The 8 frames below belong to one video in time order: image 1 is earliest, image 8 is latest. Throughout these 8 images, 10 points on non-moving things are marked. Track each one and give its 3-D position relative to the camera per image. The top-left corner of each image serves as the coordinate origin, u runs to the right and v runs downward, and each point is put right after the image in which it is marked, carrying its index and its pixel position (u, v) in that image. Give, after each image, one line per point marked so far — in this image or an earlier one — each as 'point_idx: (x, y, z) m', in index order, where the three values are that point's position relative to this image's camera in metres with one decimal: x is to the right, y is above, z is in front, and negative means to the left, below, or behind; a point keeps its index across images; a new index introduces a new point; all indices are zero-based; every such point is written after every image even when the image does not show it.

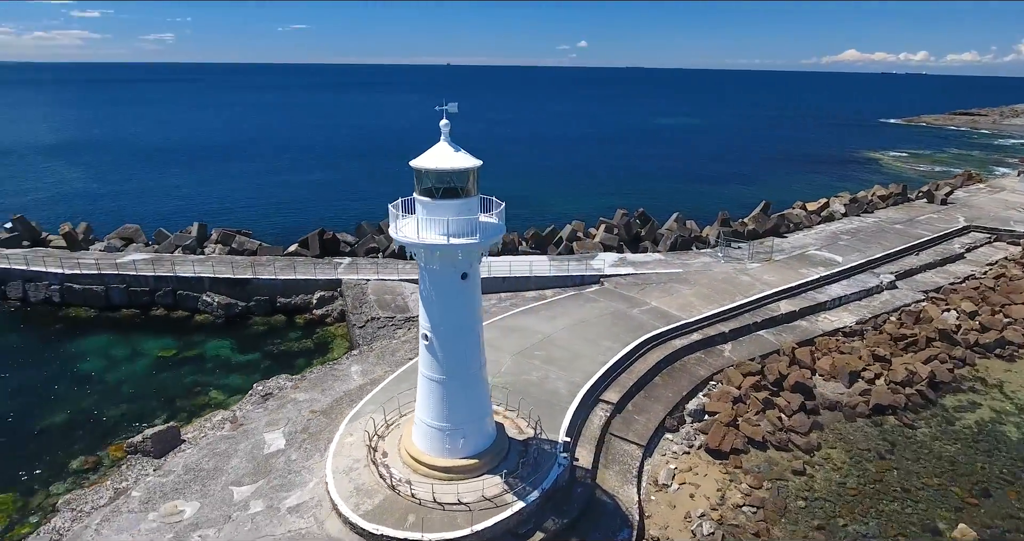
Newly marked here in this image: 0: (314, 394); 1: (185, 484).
0: (-5.5, -3.4, +16.4) m
1: (-7.1, -4.7, +13.1) m
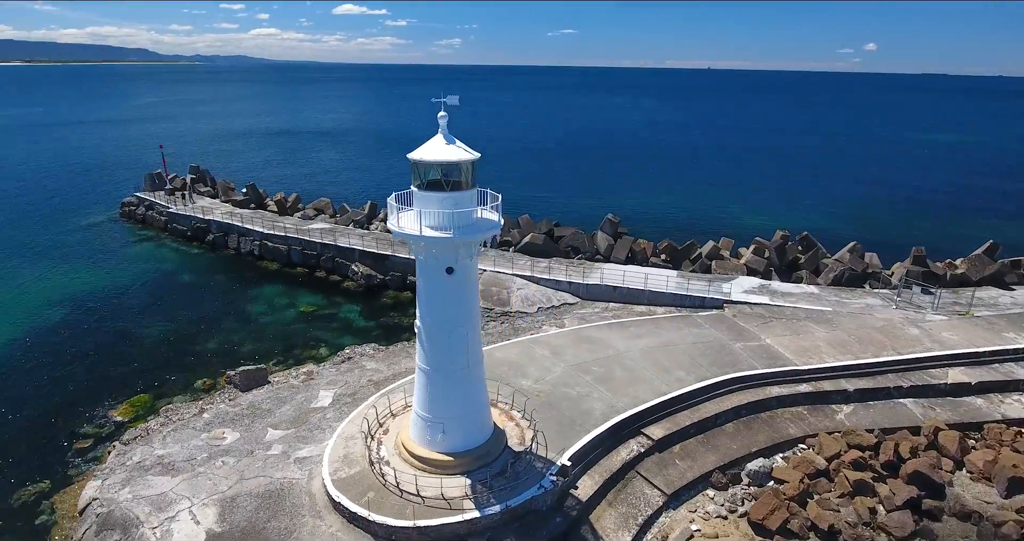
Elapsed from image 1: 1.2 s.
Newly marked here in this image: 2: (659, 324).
0: (-3.9, -2.8, +17.7) m
1: (-6.9, -3.7, +15.3) m
2: (+4.7, -1.7, +19.2) m
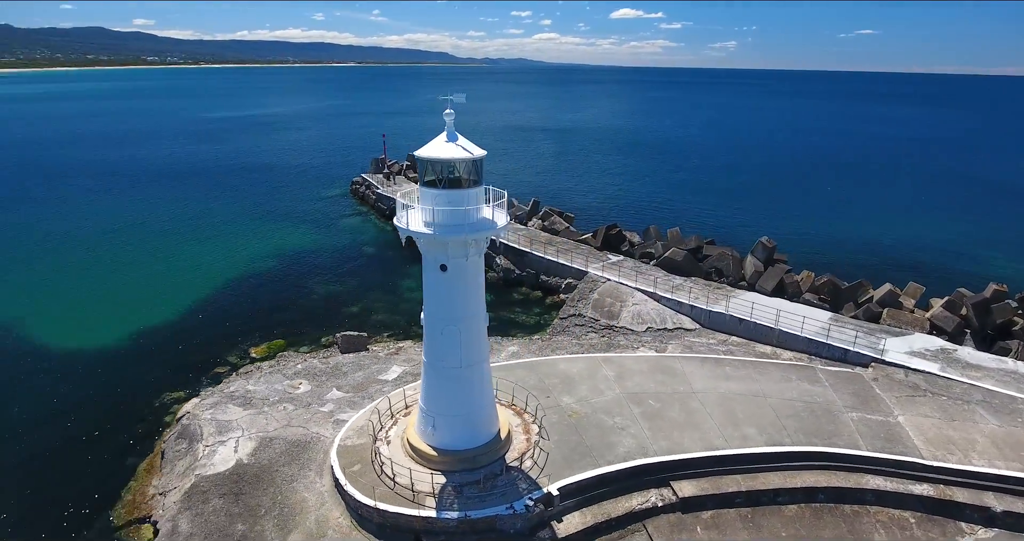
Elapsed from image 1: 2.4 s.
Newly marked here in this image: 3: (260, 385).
0: (-1.7, -2.5, +18.3) m
1: (-5.4, -3.0, +17.3) m
2: (+6.9, -2.7, +16.3) m
3: (-7.0, -3.2, +16.7) m
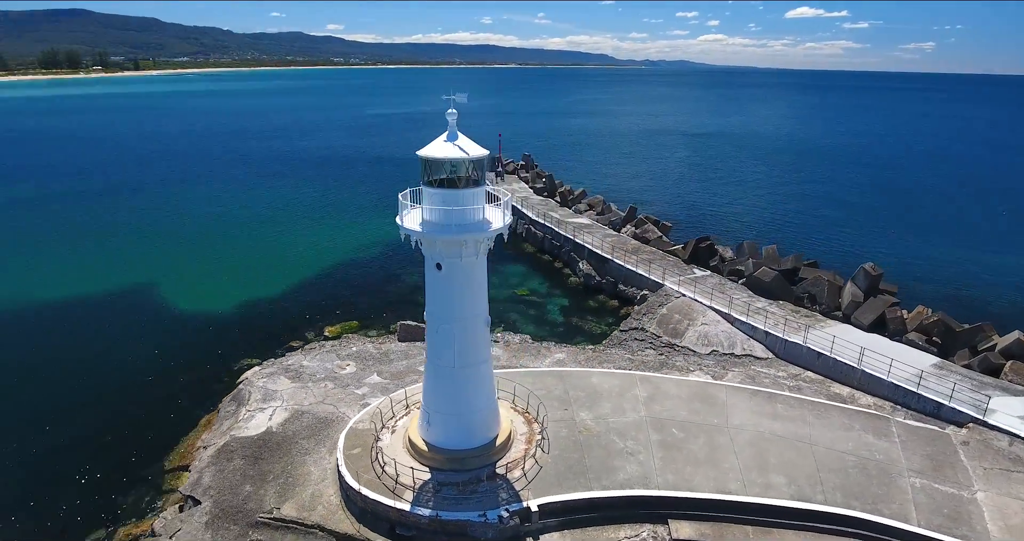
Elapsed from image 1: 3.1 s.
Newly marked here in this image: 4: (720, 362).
0: (-0.3, -2.6, +18.2) m
1: (-4.2, -2.6, +18.1) m
2: (+7.5, -3.4, +14.2) m
3: (-5.9, -2.7, +17.9) m
4: (+6.1, -2.7, +17.8) m
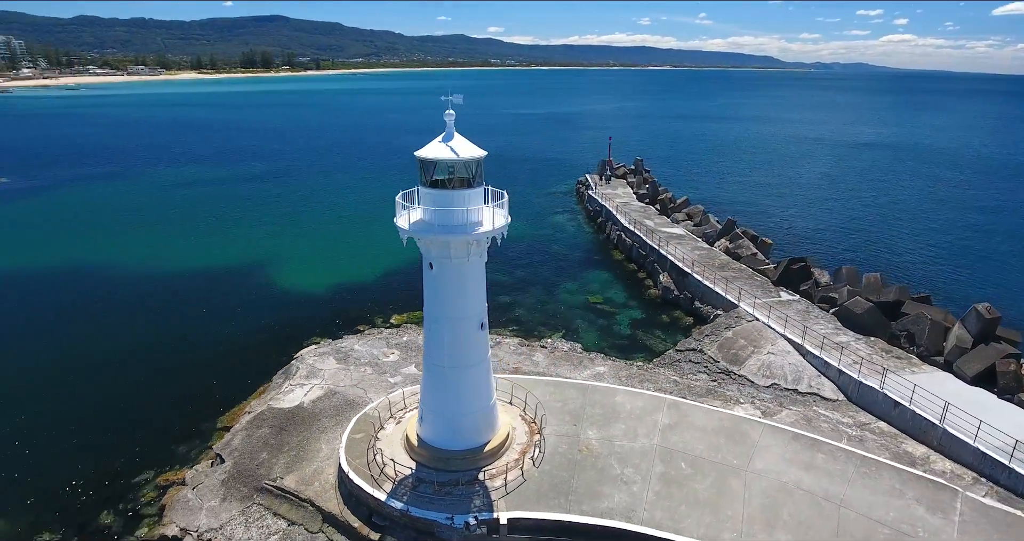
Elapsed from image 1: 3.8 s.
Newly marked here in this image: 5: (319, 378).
0: (+0.9, -2.7, +17.9) m
1: (-2.9, -2.4, +18.7) m
2: (+7.5, -4.1, +12.2) m
3: (-4.6, -2.4, +18.8) m
4: (+7.0, -3.4, +16.0) m
5: (-5.4, -3.0, +16.8) m
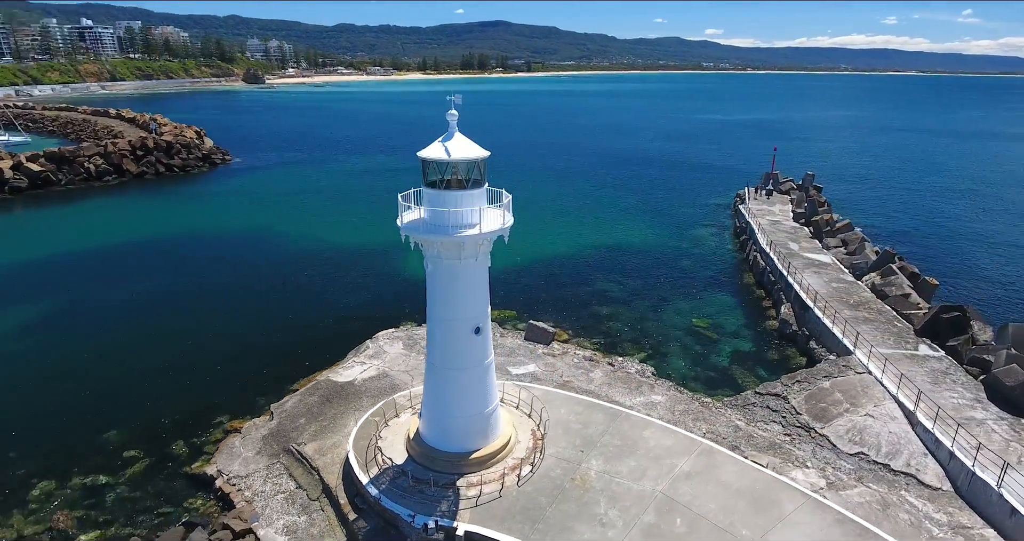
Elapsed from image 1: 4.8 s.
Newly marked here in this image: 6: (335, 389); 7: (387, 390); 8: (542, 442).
0: (+2.4, -3.0, +16.9) m
1: (-0.9, -2.4, +18.8) m
2: (+6.7, -5.1, +9.5) m
3: (-2.5, -2.1, +19.5) m
4: (+7.5, -4.4, +13.2) m
5: (-3.9, -2.6, +17.8) m
6: (-4.8, -3.2, +16.2) m
7: (-3.3, -3.2, +16.1) m
8: (+0.6, -3.7, +12.8) m
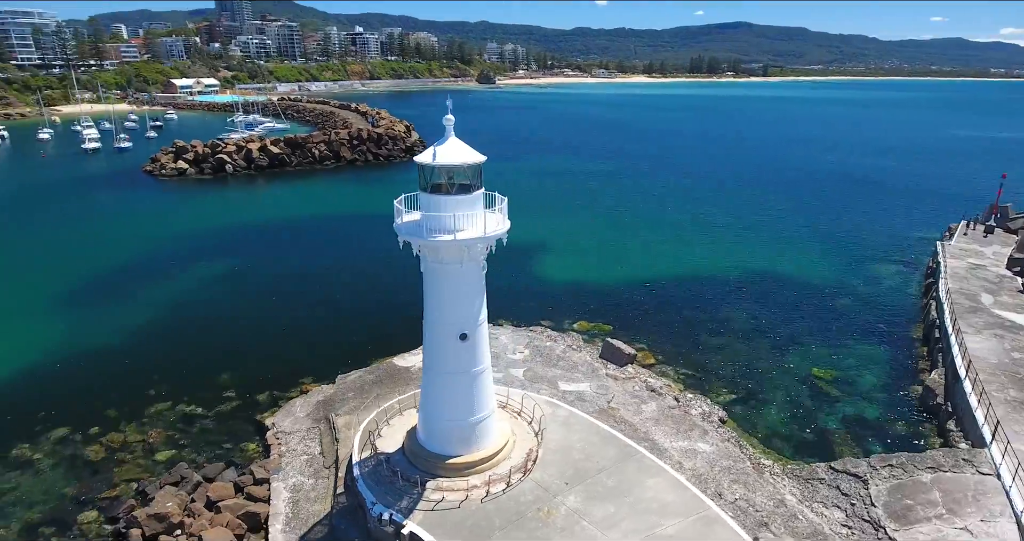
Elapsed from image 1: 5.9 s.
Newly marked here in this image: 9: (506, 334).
0: (+3.5, -3.6, +15.5) m
1: (+1.1, -2.6, +18.4) m
2: (+4.7, -6.0, +7.1) m
3: (-0.1, -2.2, +19.5) m
4: (+6.9, -5.5, +10.3) m
5: (-2.0, -2.5, +18.5) m
6: (-3.4, -2.9, +17.3) m
7: (-2.2, -3.1, +16.6) m
8: (+0.4, -3.9, +12.3) m
9: (-0.2, -2.1, +19.9) m
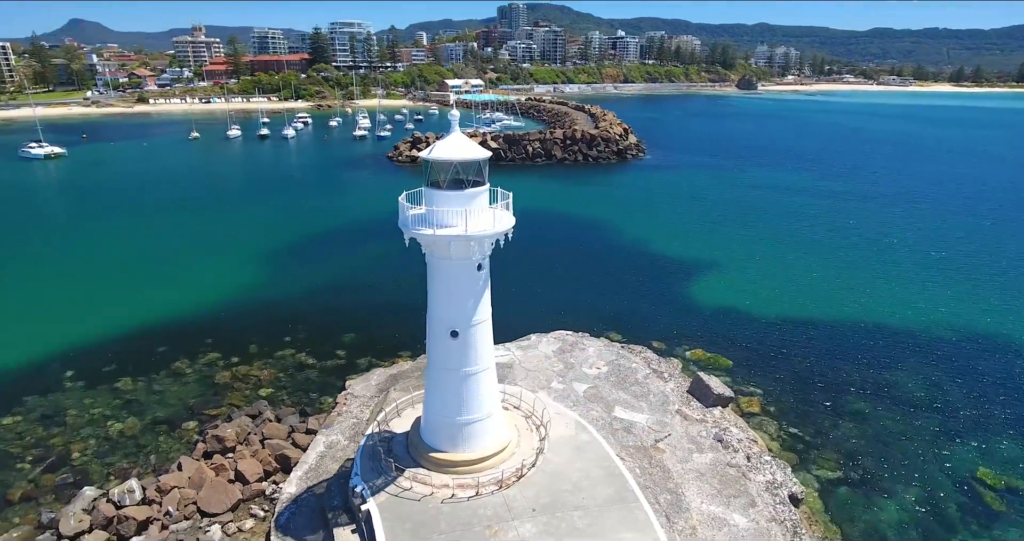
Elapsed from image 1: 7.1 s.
0: (+4.1, -4.3, +13.4) m
1: (+3.2, -3.1, +17.0) m
2: (+1.7, -6.5, +5.2) m
3: (+2.7, -2.5, +18.5) m
4: (+5.0, -6.4, +7.3) m
5: (+0.4, -2.5, +18.3) m
6: (-1.4, -2.7, +17.7) m
7: (-0.5, -3.0, +16.6) m
8: (0.0, -4.0, +11.6) m
9: (+2.7, -2.4, +18.9) m
